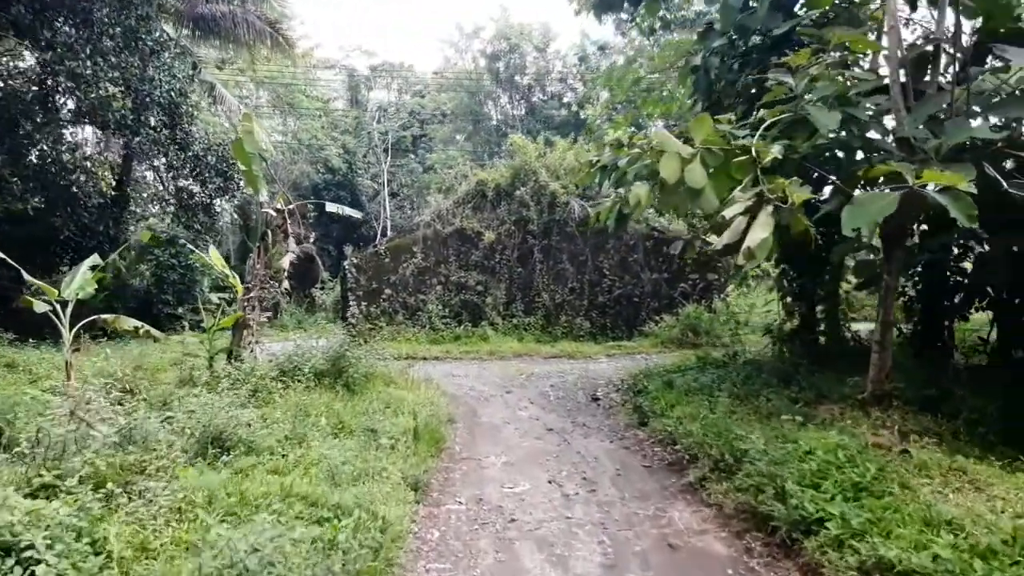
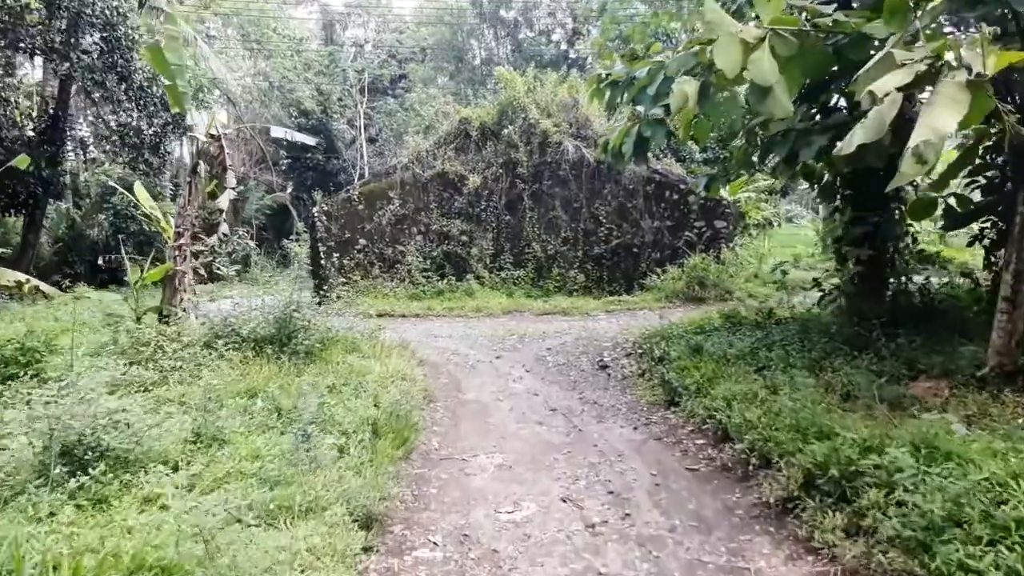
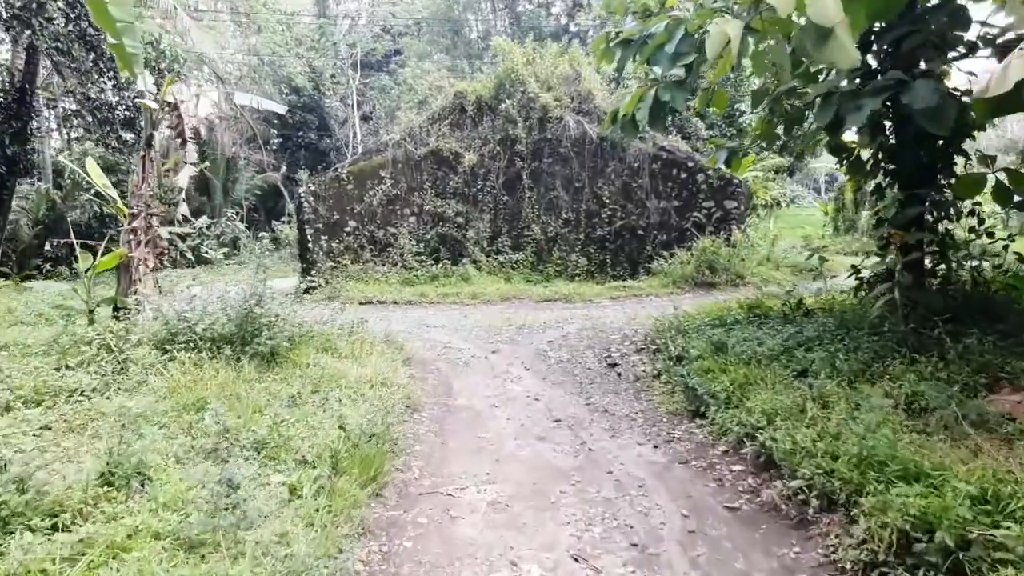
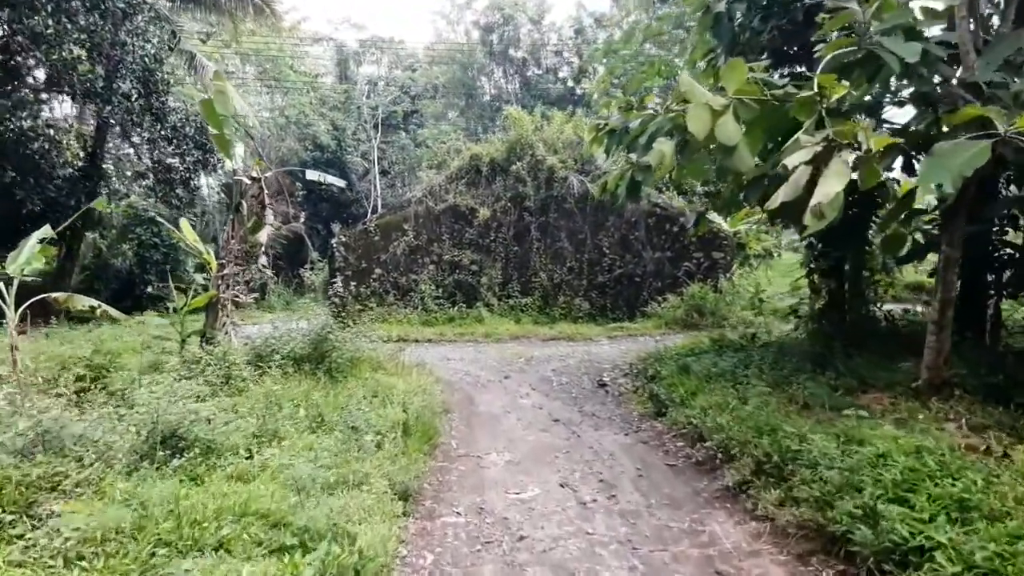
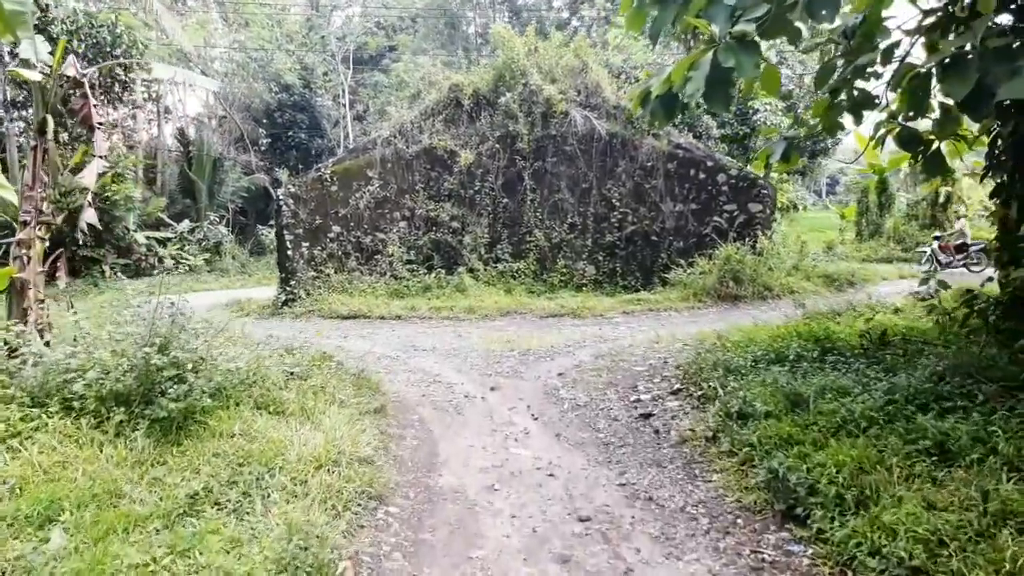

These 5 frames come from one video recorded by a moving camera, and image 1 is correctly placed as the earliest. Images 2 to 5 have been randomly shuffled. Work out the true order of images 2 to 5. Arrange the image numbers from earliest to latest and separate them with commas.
4, 2, 3, 5
